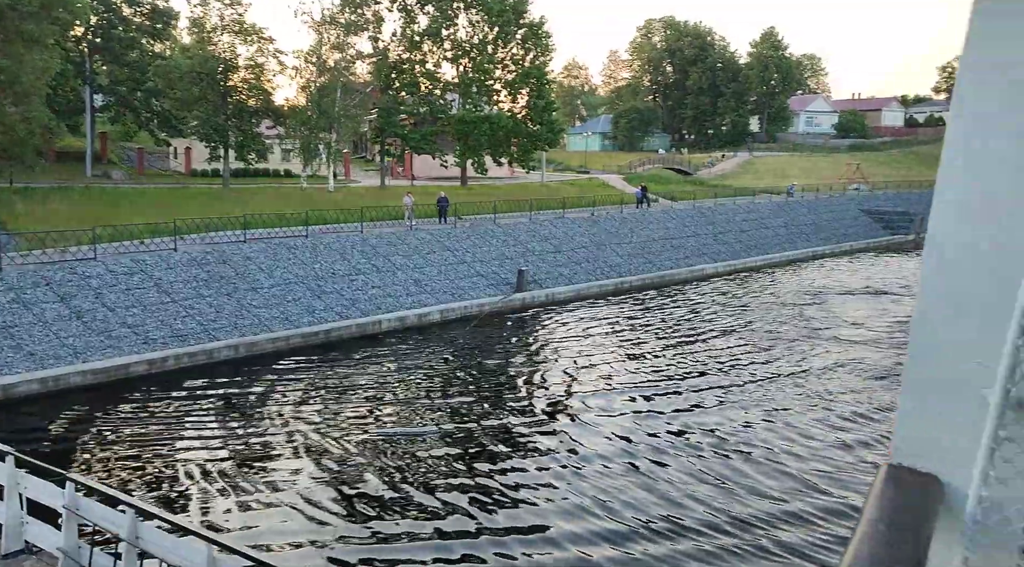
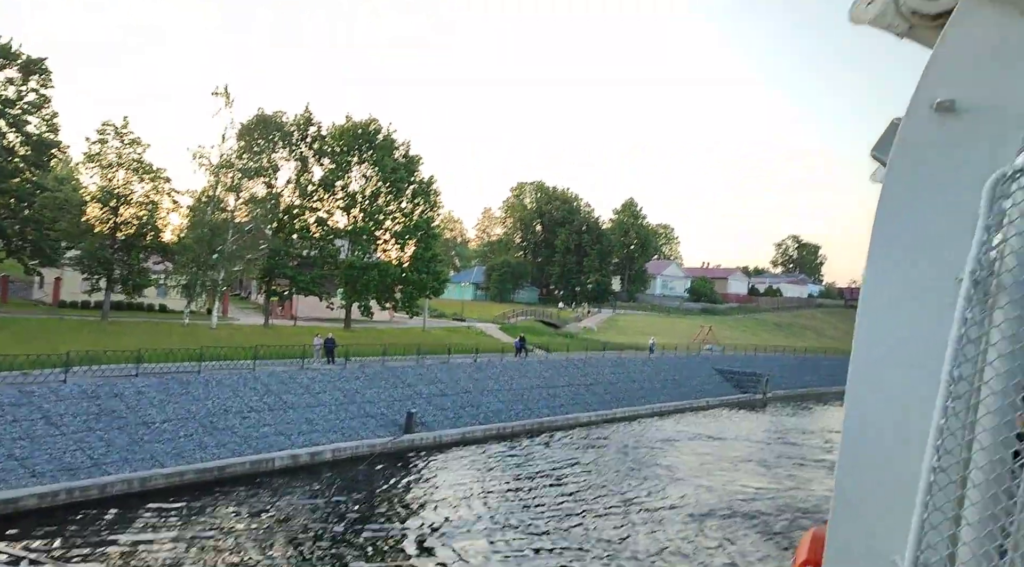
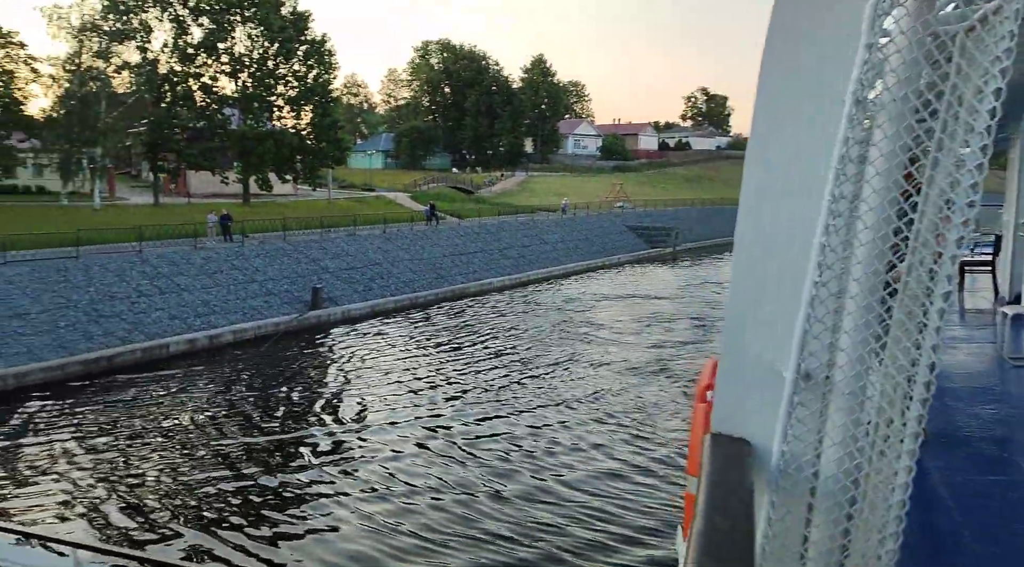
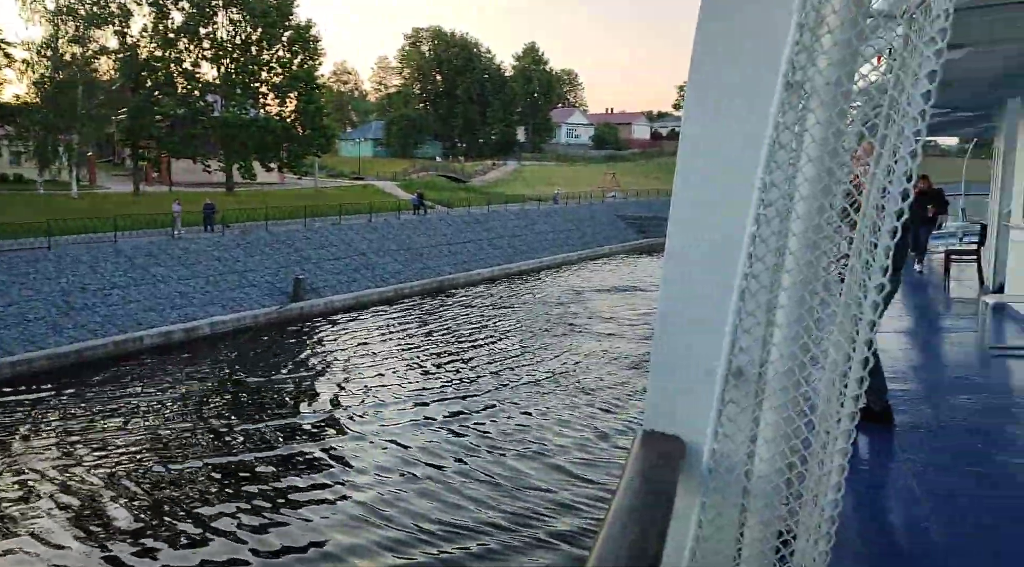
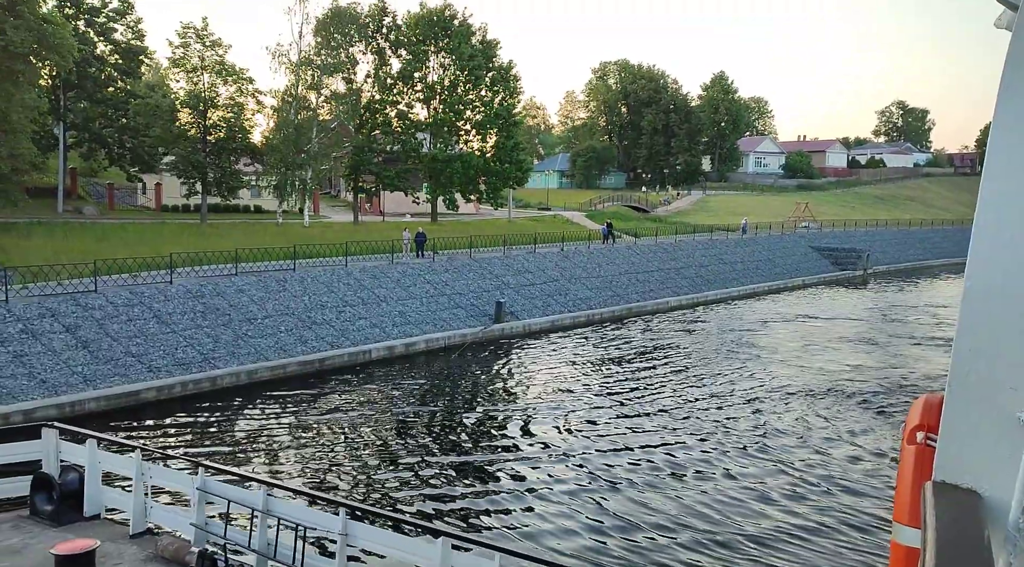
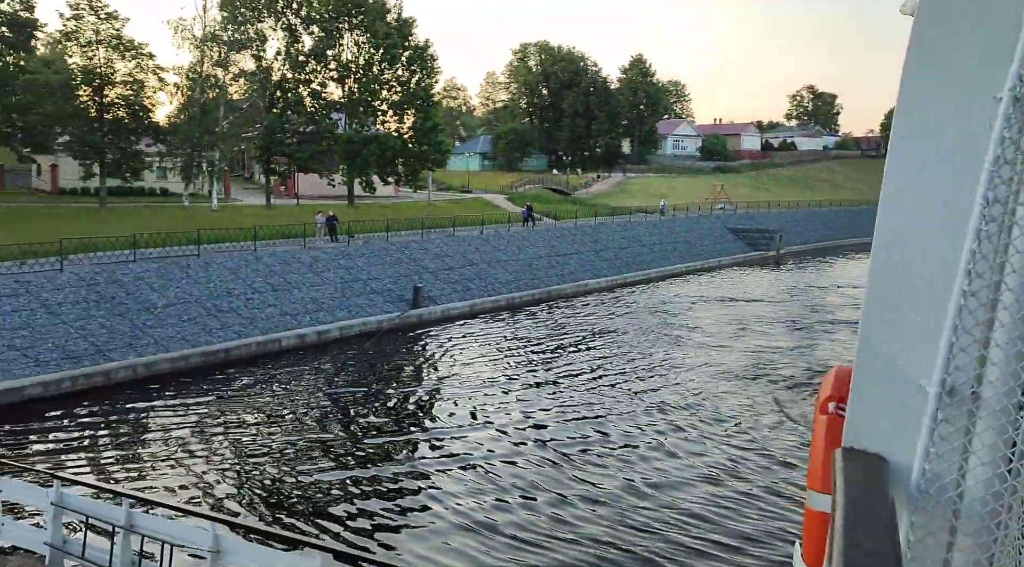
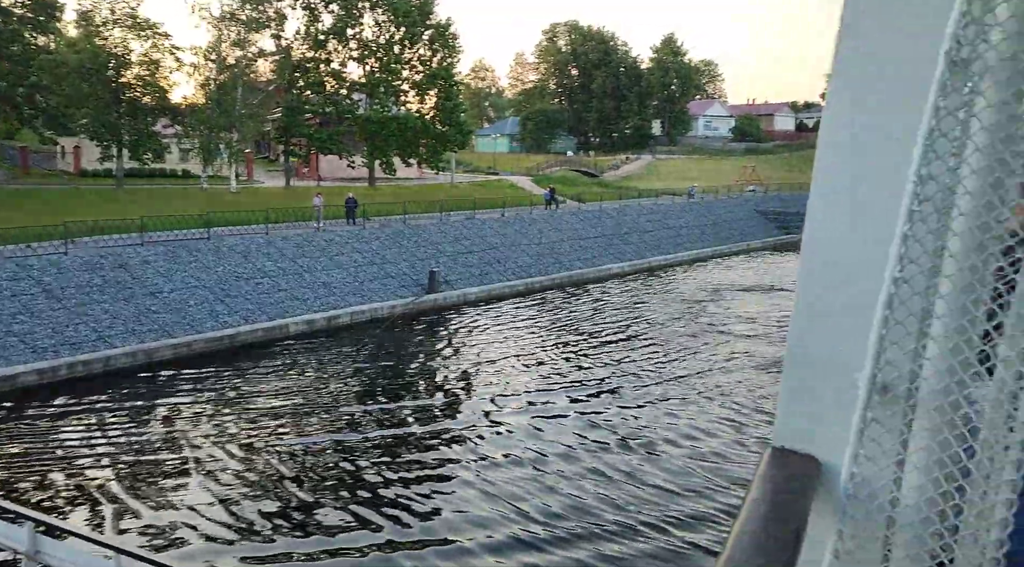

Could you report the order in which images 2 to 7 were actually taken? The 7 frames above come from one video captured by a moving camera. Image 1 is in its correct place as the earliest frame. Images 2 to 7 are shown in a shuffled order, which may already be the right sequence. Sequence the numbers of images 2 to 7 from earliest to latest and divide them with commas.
7, 4, 3, 6, 5, 2
